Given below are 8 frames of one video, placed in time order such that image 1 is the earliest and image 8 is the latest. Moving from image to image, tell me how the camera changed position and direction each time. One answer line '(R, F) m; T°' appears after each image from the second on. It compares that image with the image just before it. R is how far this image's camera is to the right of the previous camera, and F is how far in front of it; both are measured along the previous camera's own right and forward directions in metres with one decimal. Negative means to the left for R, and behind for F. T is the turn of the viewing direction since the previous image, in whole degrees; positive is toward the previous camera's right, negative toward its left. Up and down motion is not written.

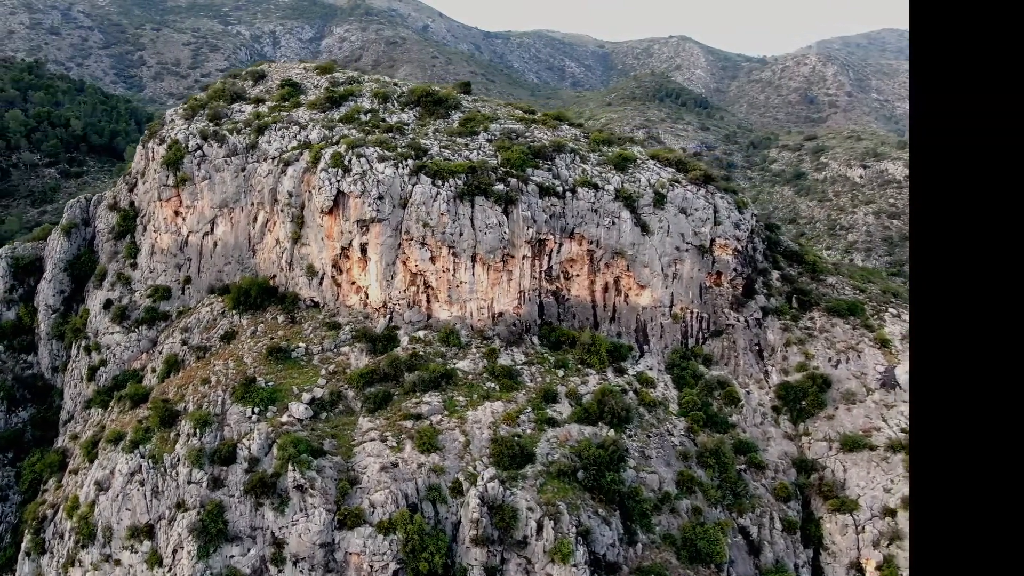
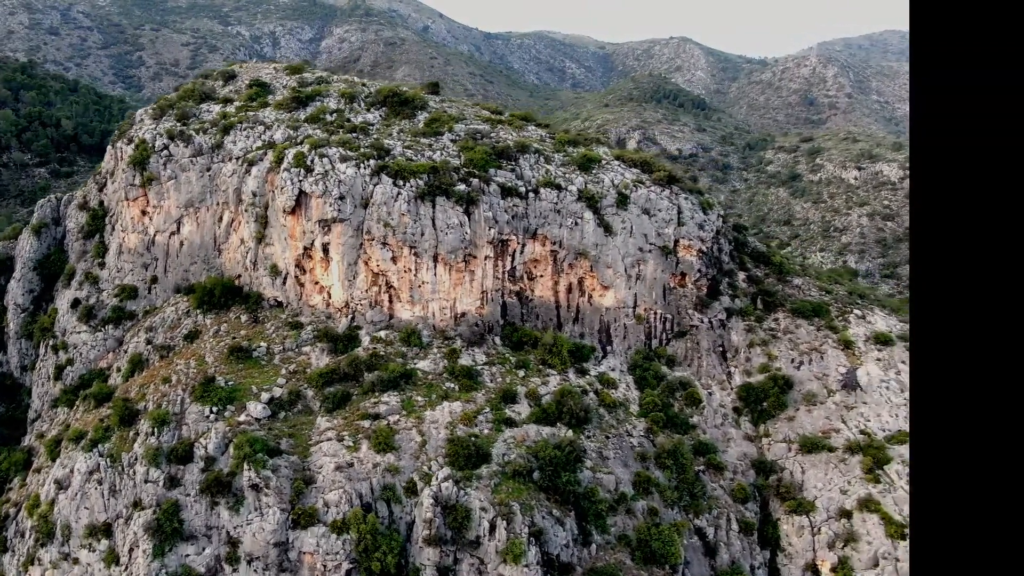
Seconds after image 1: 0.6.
(+1.6, 0.0) m; 0°
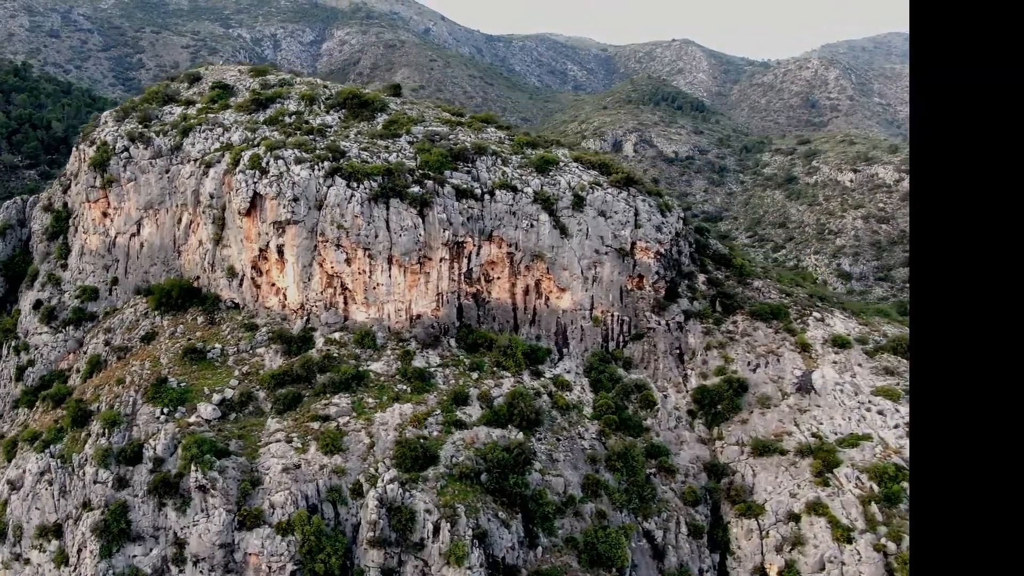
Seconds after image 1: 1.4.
(+1.9, 0.0) m; 0°
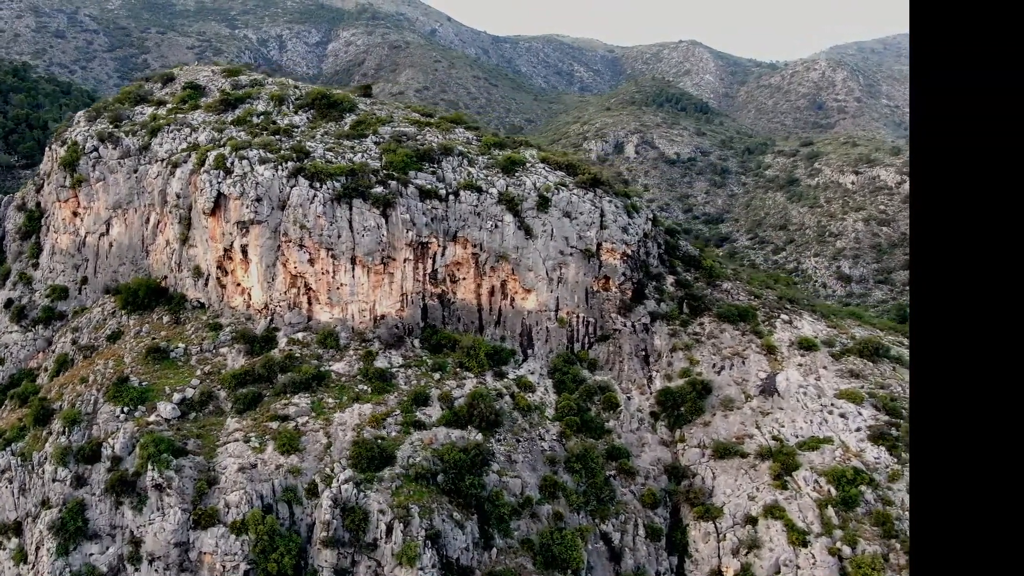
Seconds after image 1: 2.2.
(+1.7, 0.0) m; 0°
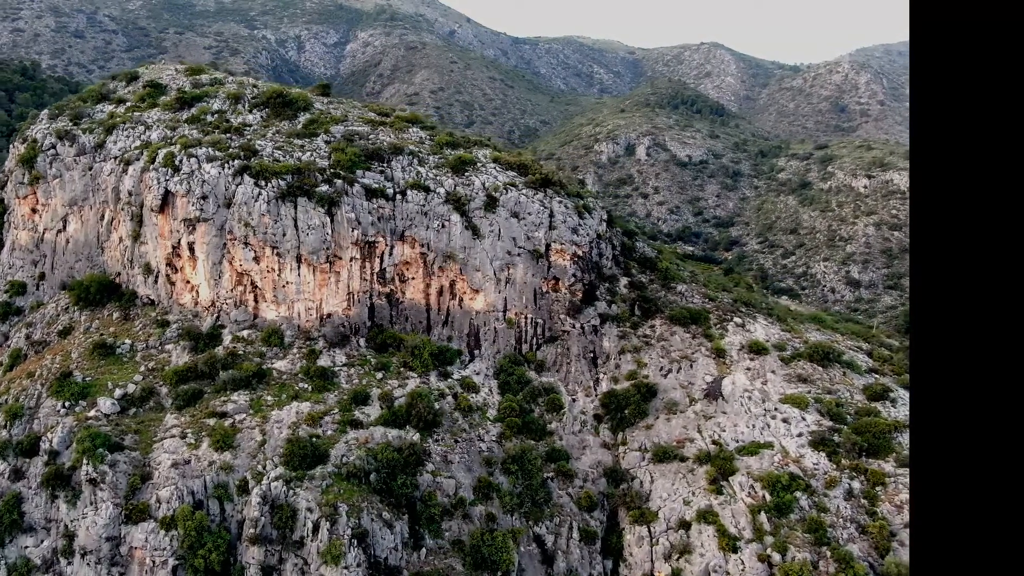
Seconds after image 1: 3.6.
(+2.8, +0.1) m; -1°
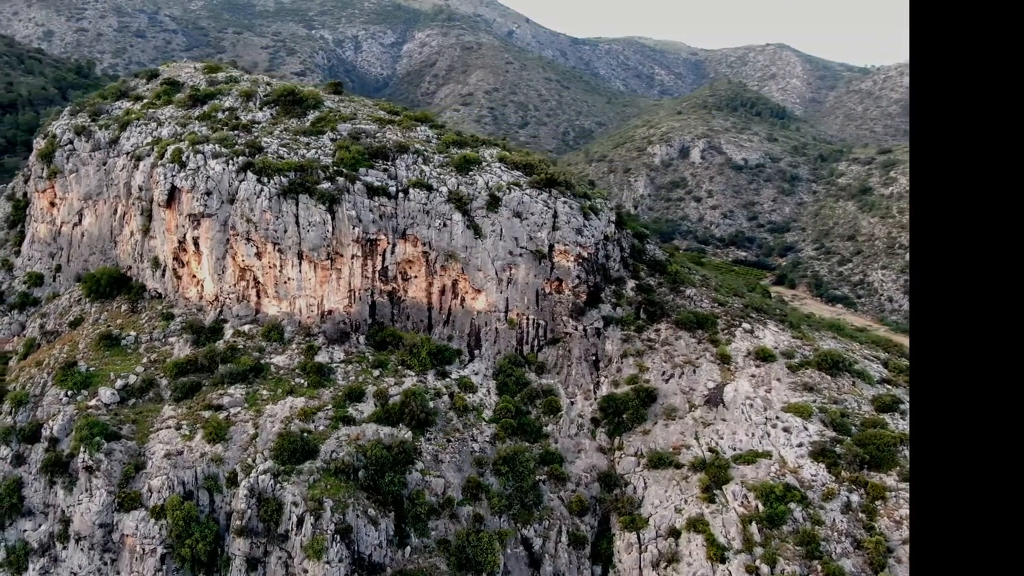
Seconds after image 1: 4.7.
(+1.1, +0.2) m; -3°
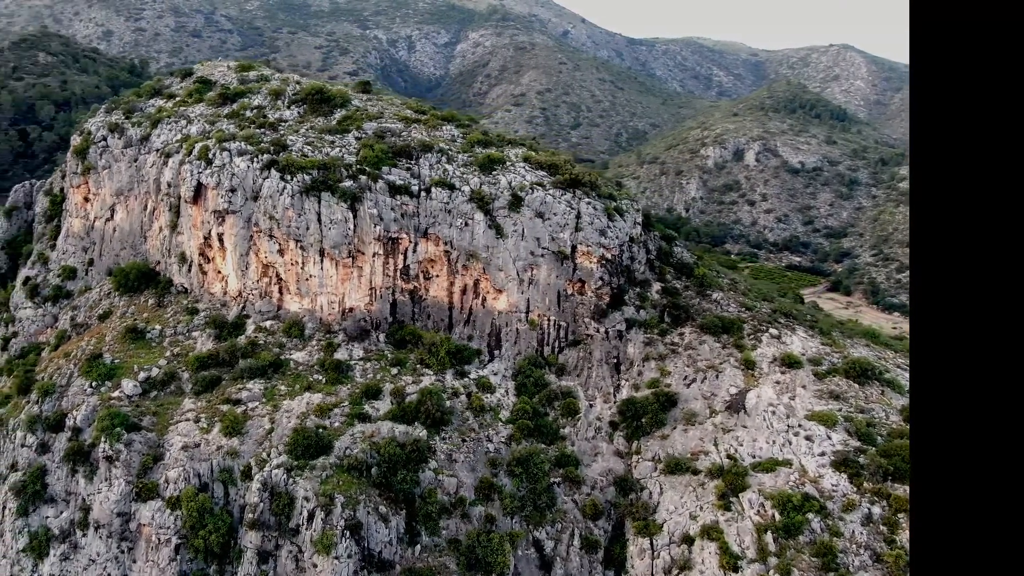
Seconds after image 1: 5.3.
(+0.3, +0.2) m; -3°
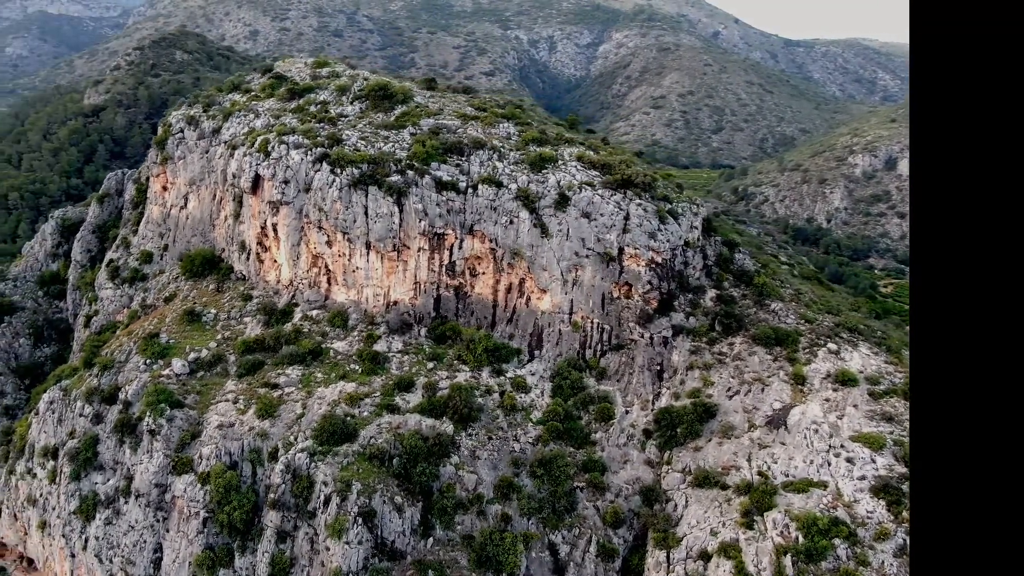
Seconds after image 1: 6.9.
(+1.2, +0.2) m; -6°
